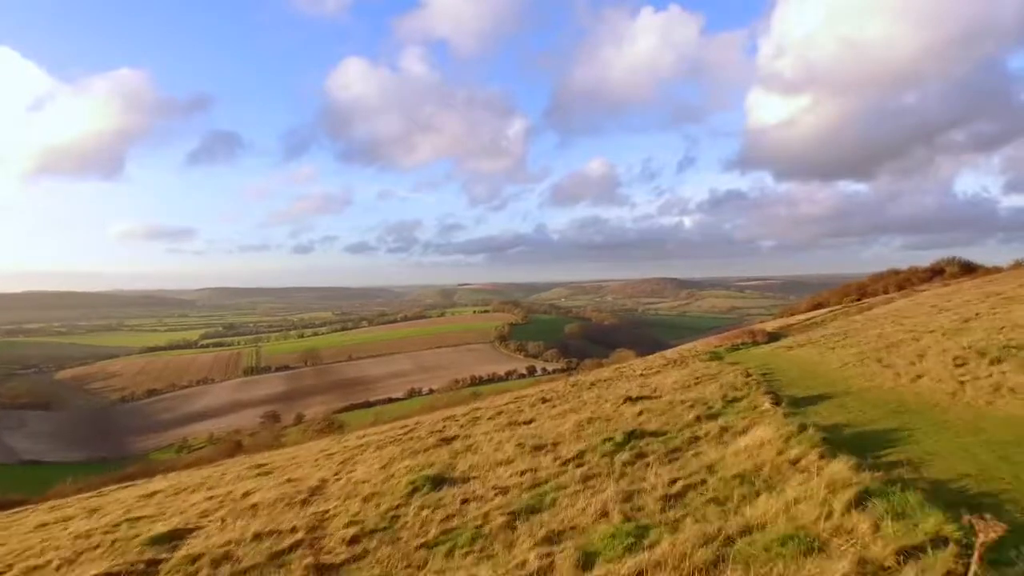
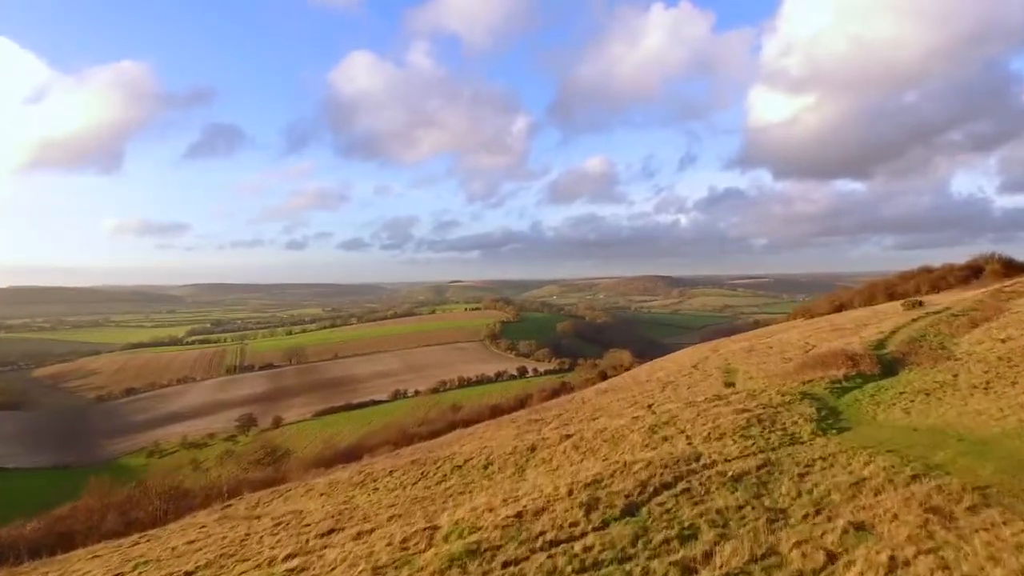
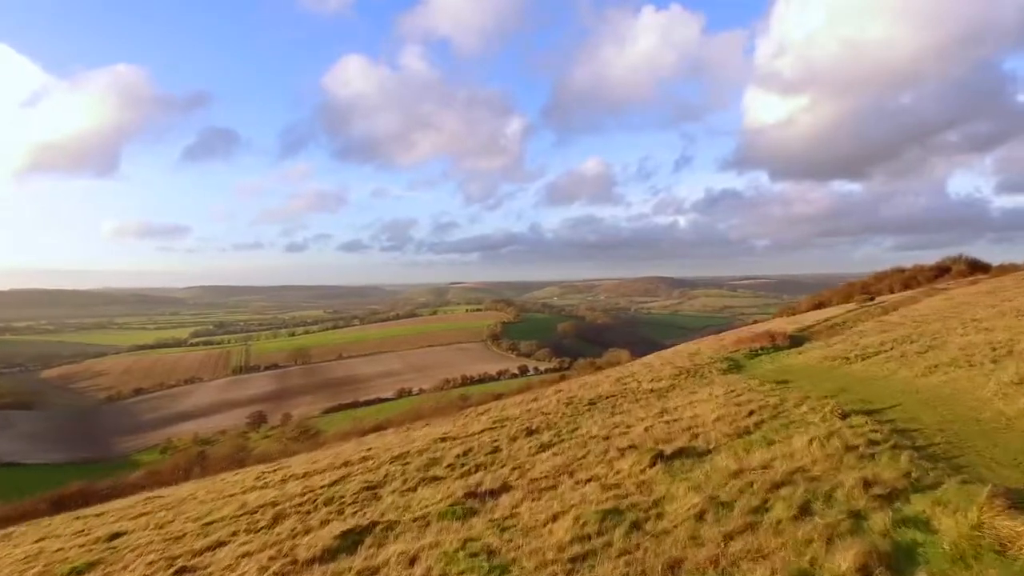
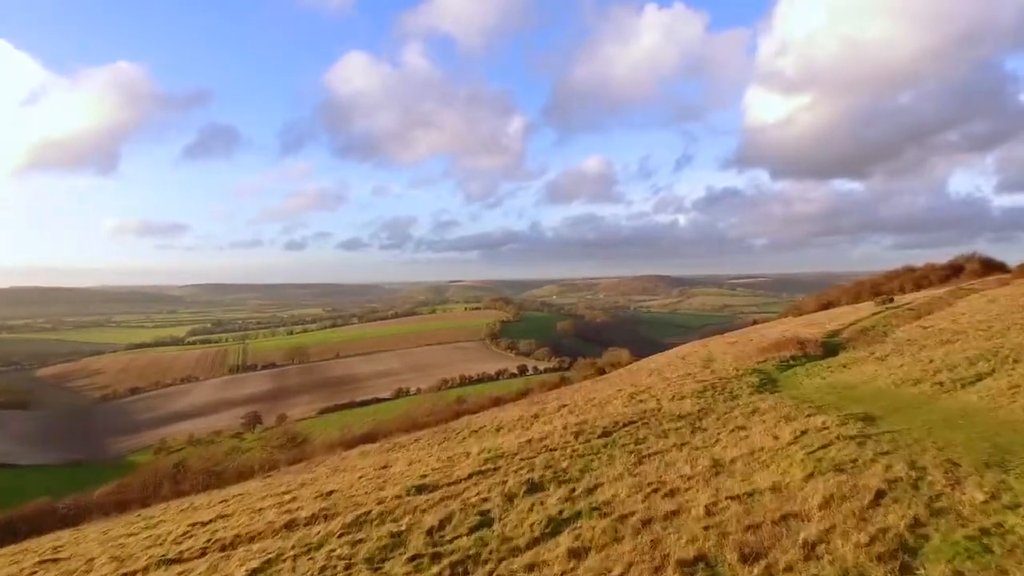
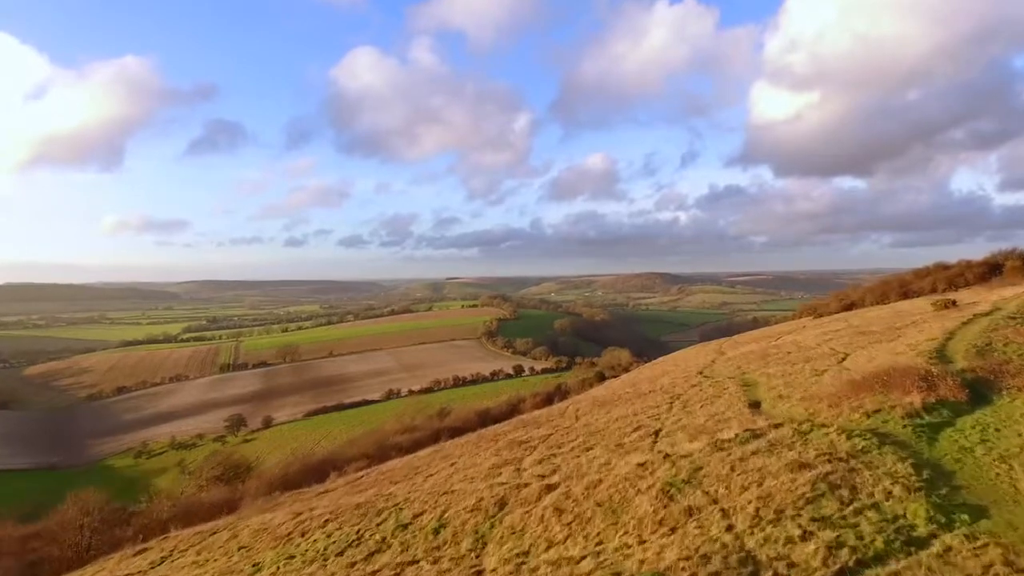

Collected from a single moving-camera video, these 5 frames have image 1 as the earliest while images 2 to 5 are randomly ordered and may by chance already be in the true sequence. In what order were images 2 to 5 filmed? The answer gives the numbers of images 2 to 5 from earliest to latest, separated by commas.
3, 4, 2, 5
